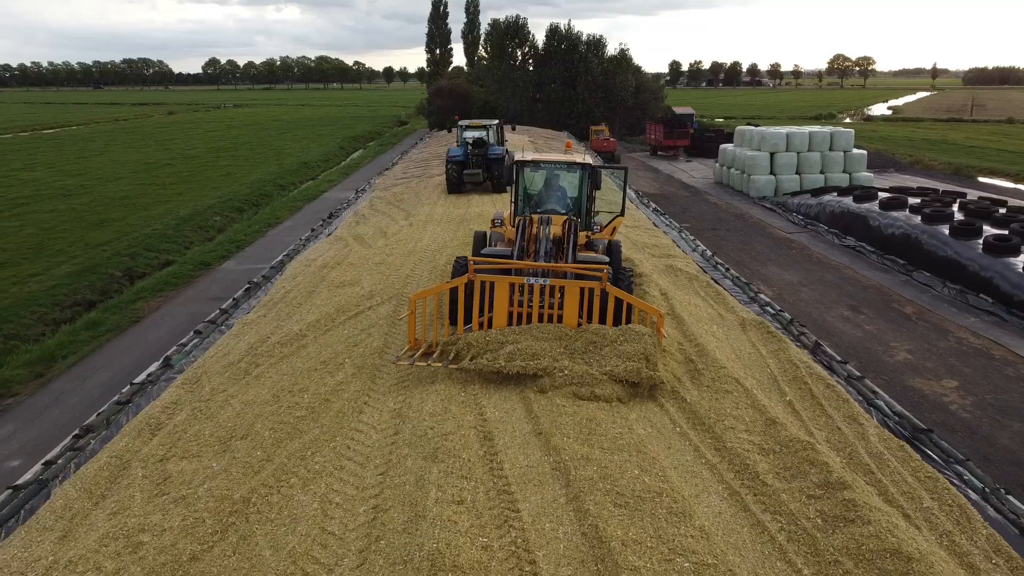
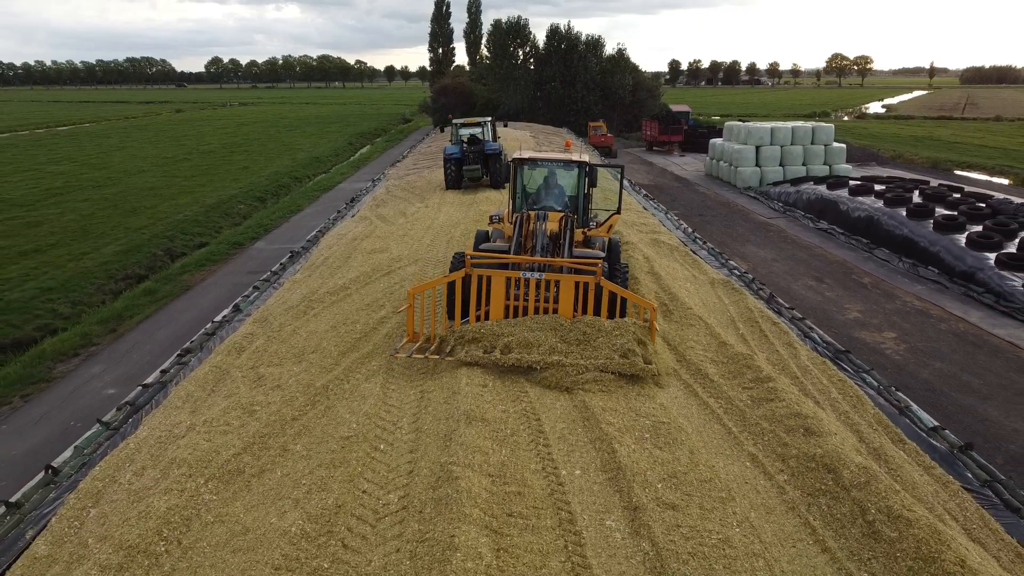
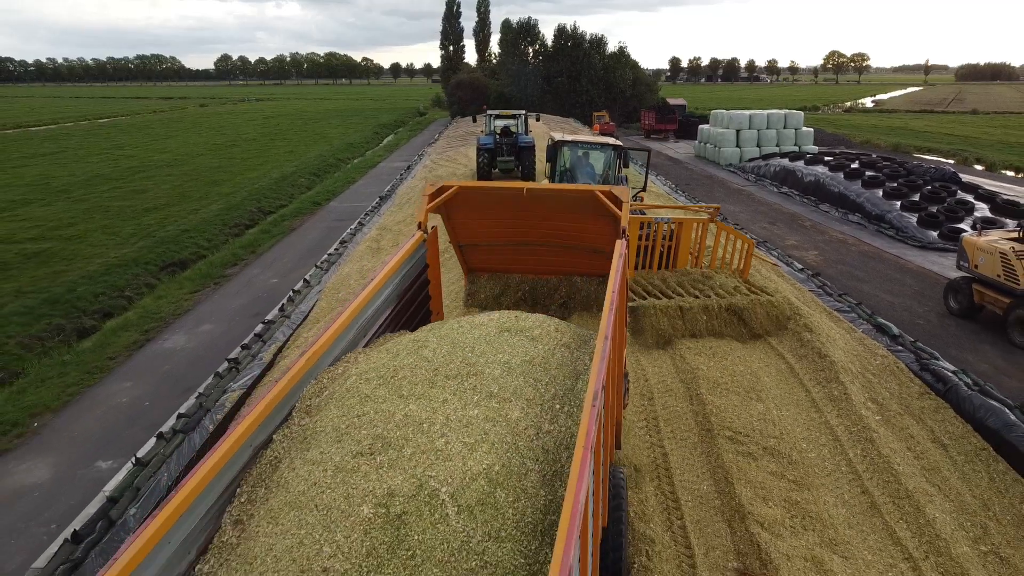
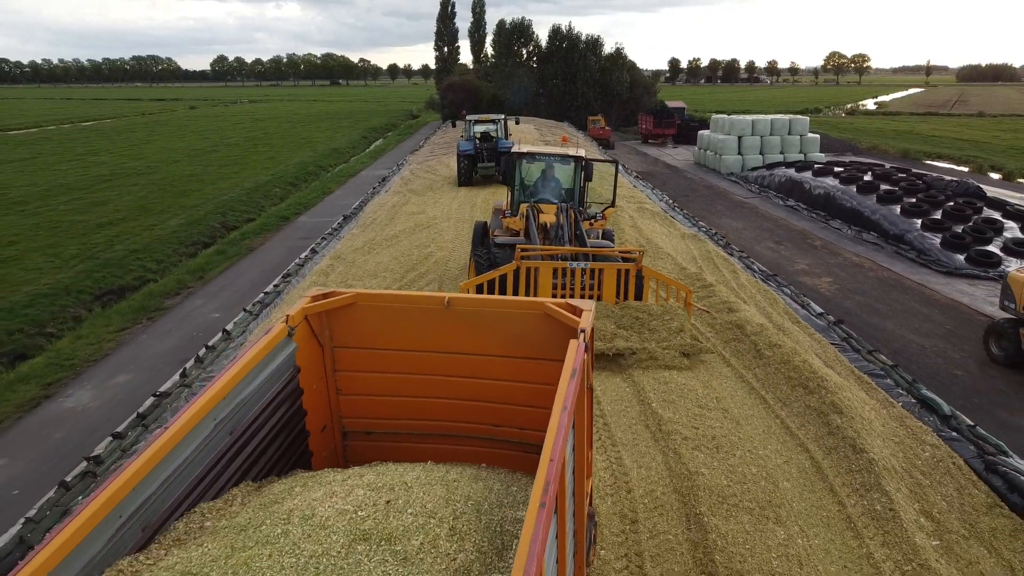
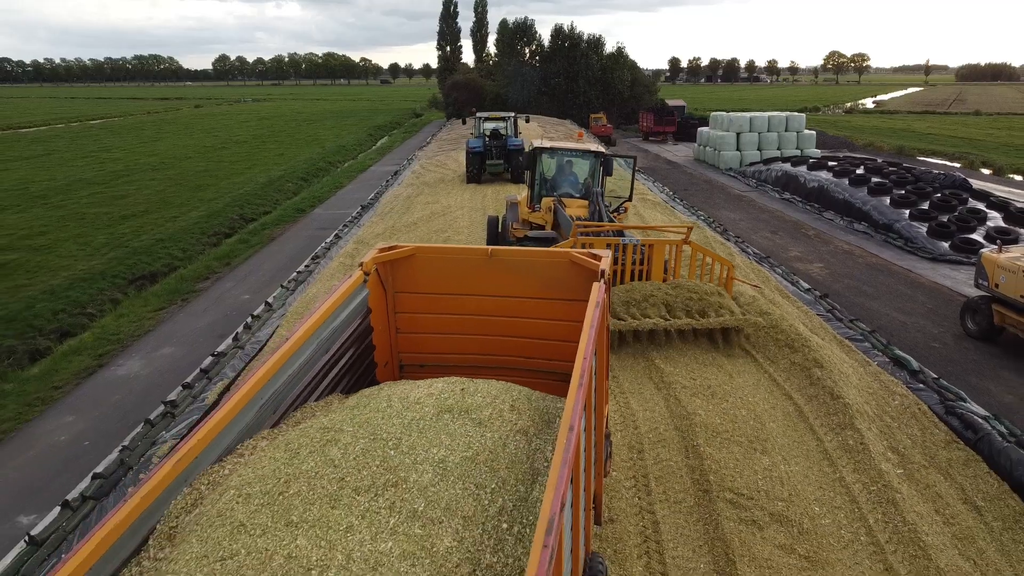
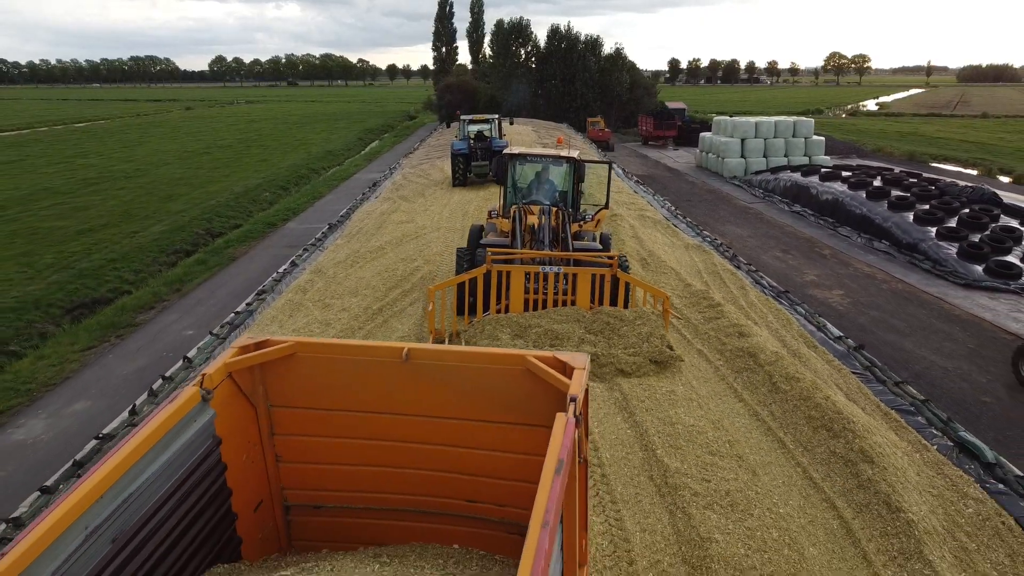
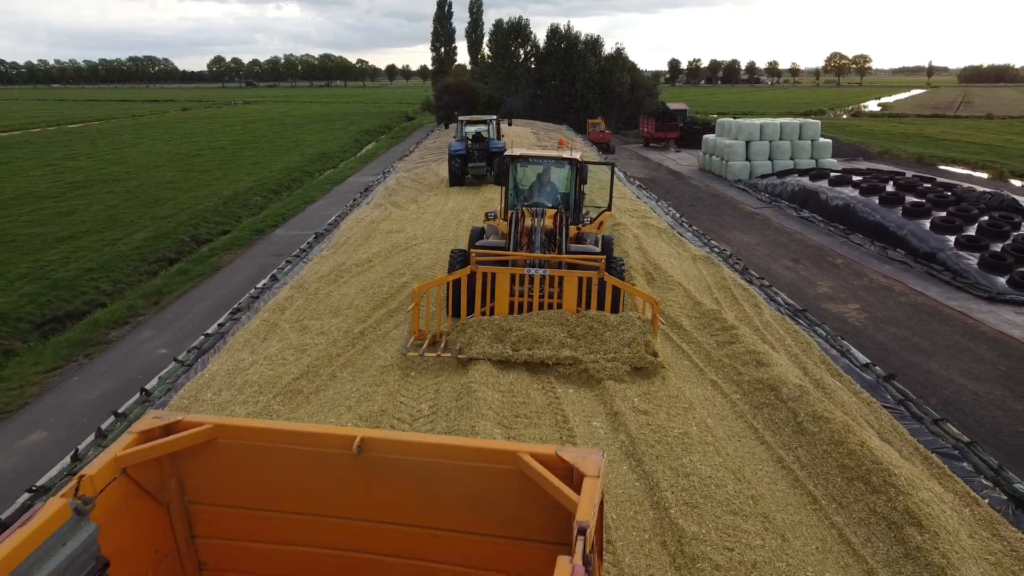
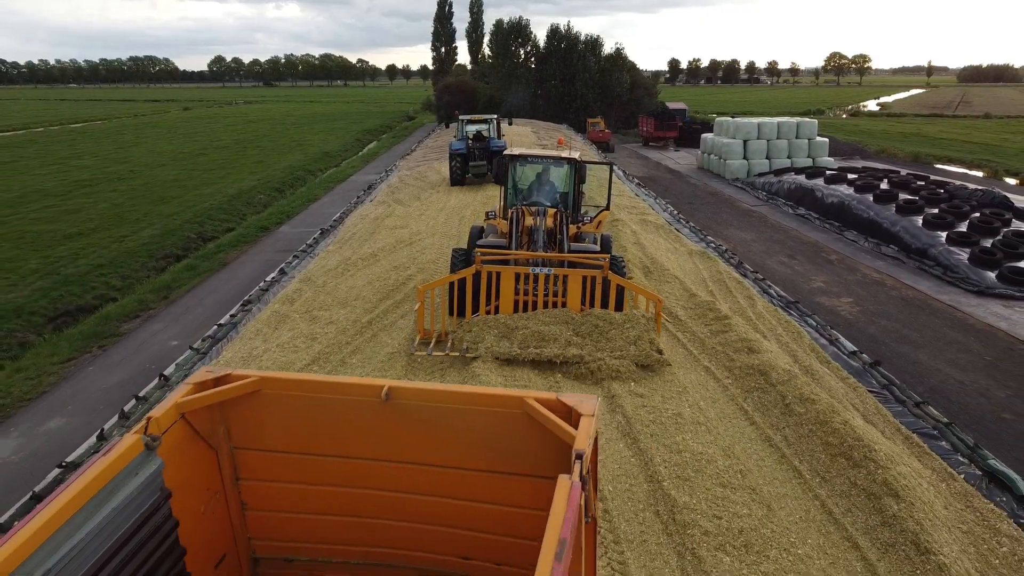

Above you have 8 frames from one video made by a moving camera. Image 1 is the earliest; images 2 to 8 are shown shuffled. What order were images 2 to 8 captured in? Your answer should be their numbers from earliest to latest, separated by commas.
2, 7, 8, 6, 4, 5, 3
